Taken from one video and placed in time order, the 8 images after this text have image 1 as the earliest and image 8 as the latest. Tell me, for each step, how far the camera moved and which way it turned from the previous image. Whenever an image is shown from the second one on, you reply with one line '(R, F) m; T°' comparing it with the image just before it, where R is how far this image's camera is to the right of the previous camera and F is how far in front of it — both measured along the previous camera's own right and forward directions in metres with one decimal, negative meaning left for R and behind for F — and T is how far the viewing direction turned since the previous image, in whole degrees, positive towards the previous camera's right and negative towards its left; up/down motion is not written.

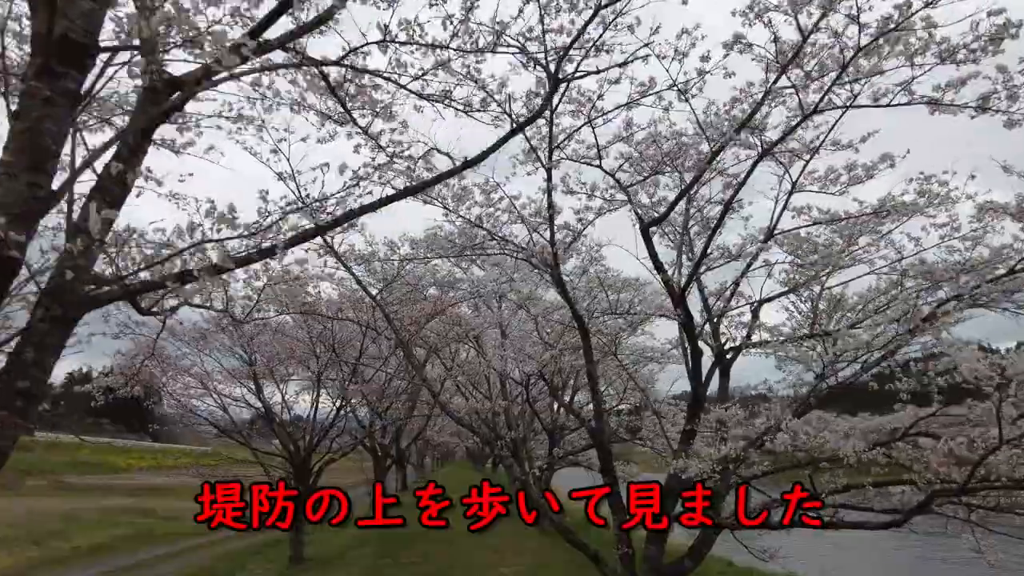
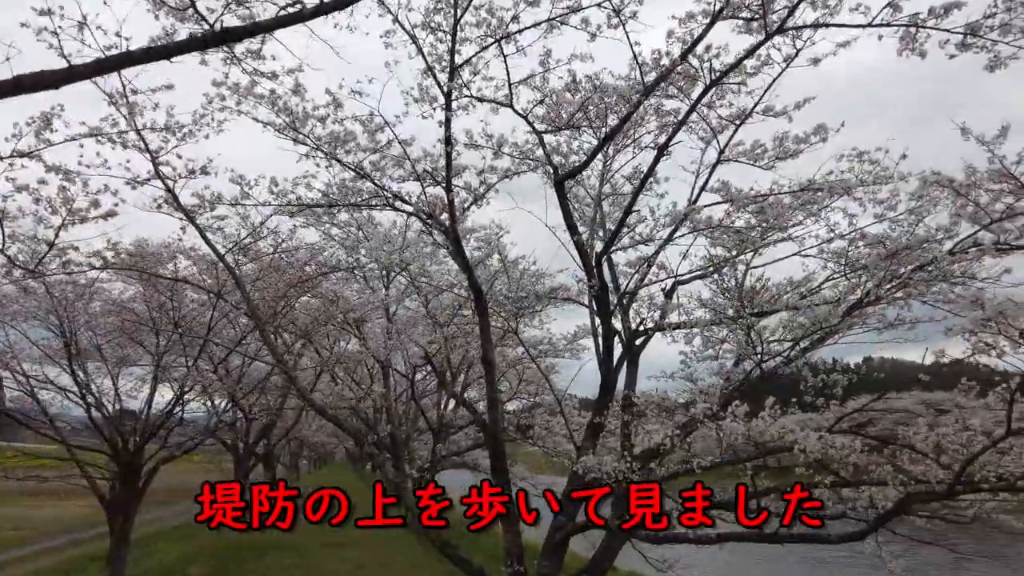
(+0.1, +1.0) m; +9°
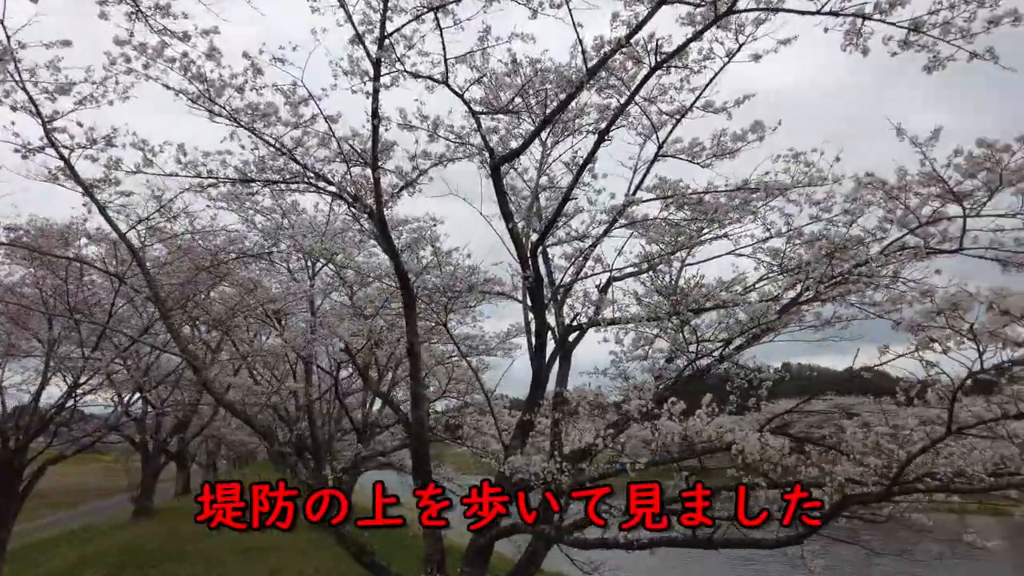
(0.0, +0.3) m; +6°
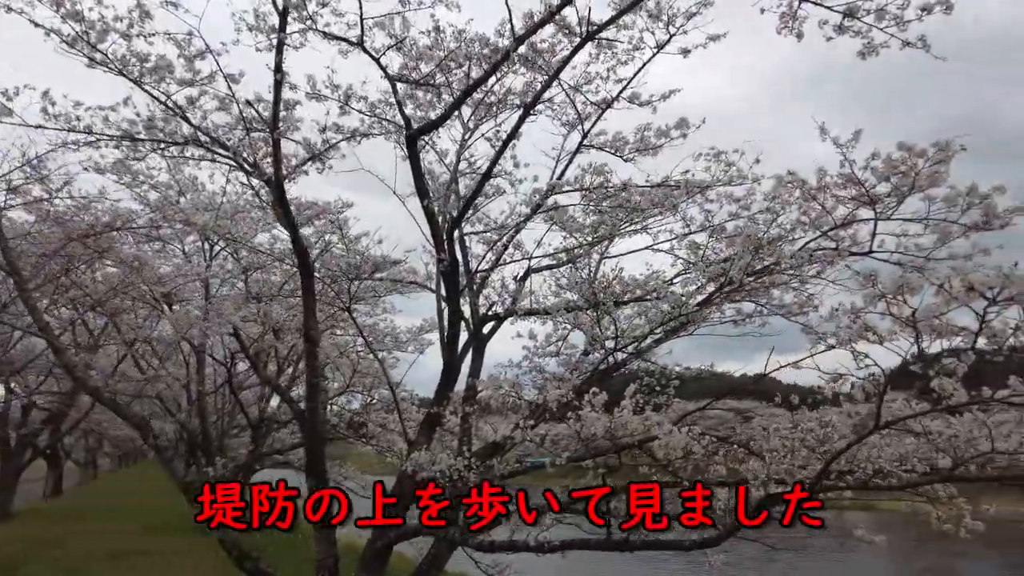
(0.0, +0.3) m; +7°
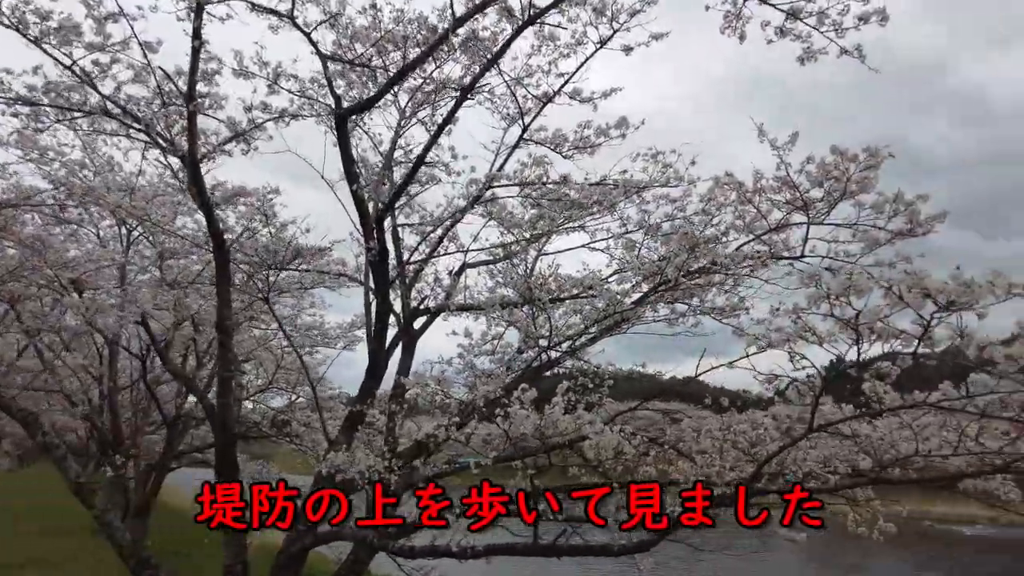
(0.0, +0.1) m; +5°
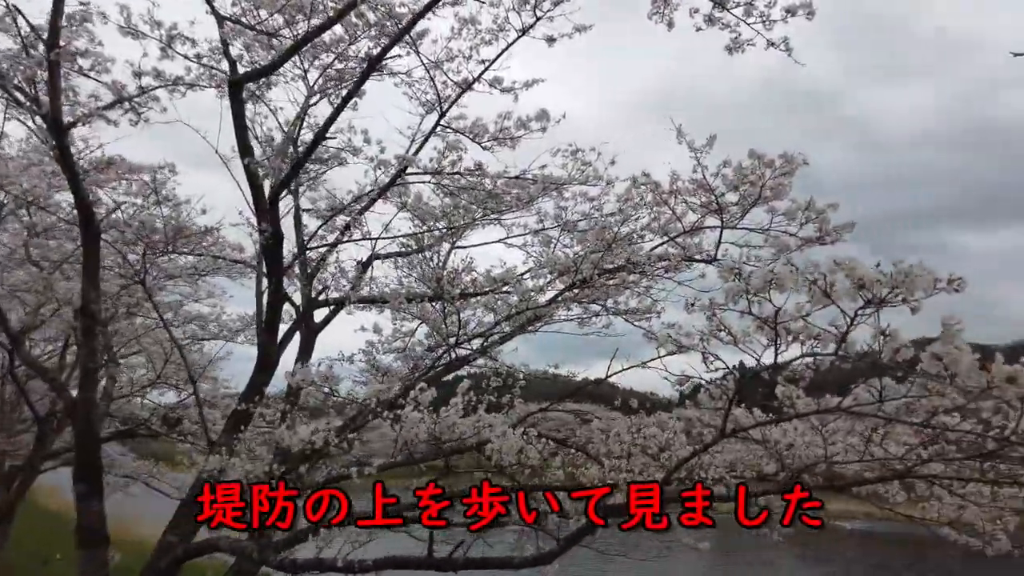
(+0.1, +0.2) m; +7°
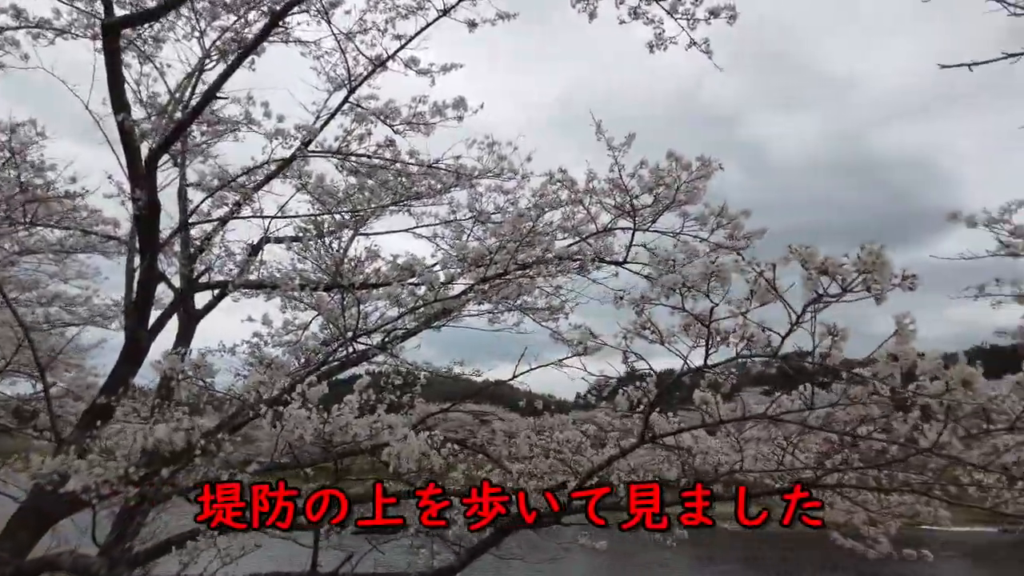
(0.0, +0.2) m; +8°
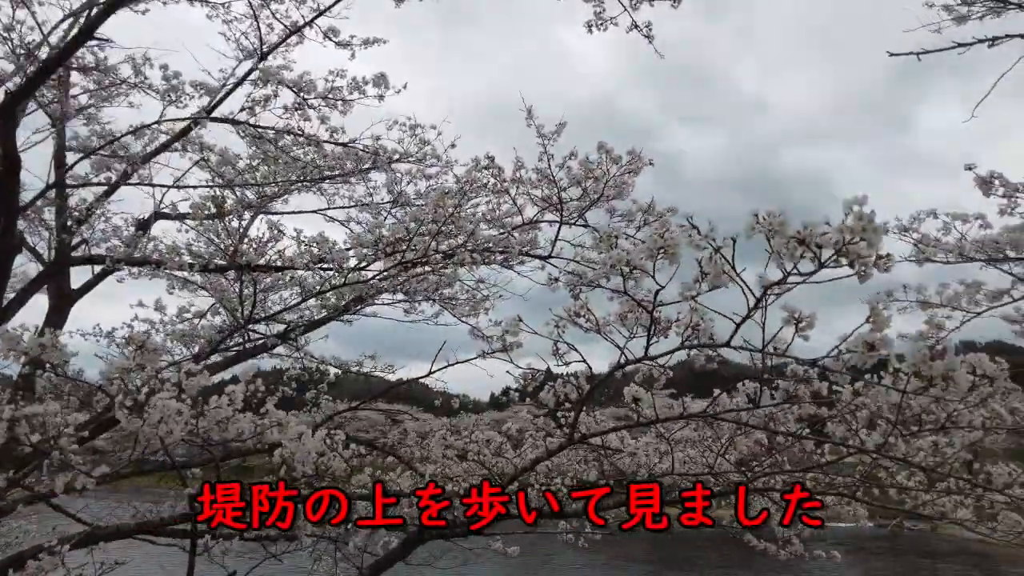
(0.0, +0.2) m; +7°
